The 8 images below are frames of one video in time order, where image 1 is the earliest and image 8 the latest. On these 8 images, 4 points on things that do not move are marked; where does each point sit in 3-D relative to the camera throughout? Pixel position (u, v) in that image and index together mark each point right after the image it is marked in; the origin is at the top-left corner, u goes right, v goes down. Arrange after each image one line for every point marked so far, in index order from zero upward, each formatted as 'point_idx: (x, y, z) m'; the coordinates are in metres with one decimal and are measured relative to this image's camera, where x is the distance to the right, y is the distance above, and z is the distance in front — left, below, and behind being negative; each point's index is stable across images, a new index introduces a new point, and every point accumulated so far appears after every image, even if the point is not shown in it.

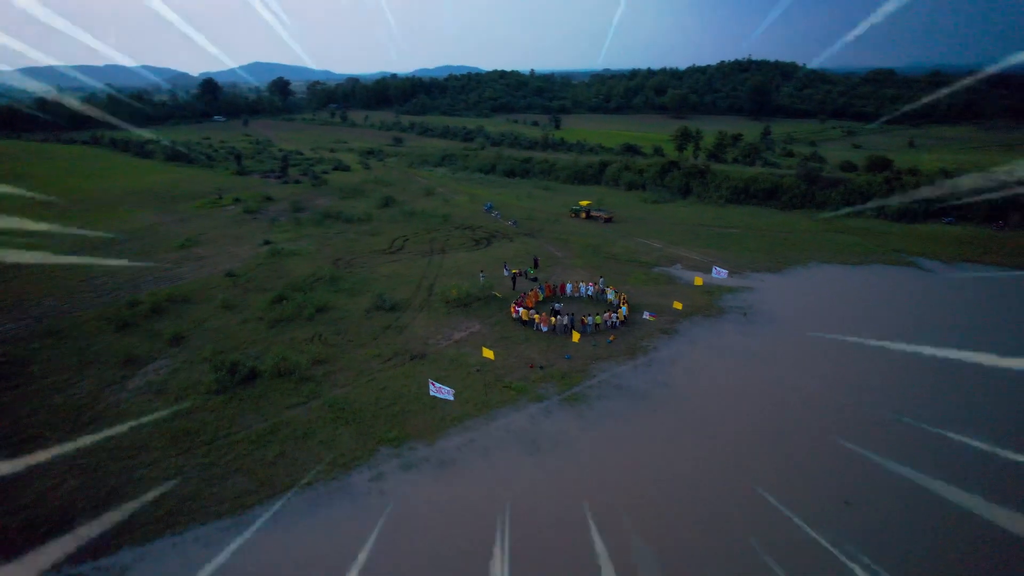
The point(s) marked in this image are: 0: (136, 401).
0: (-10.9, -3.2, +19.2) m
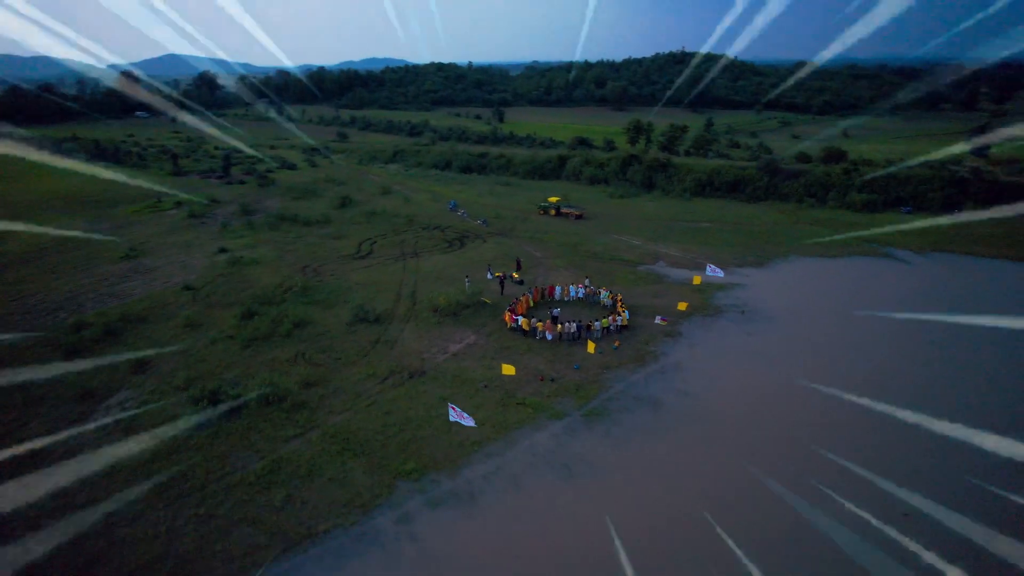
0: (-10.3, -3.9, +16.8) m
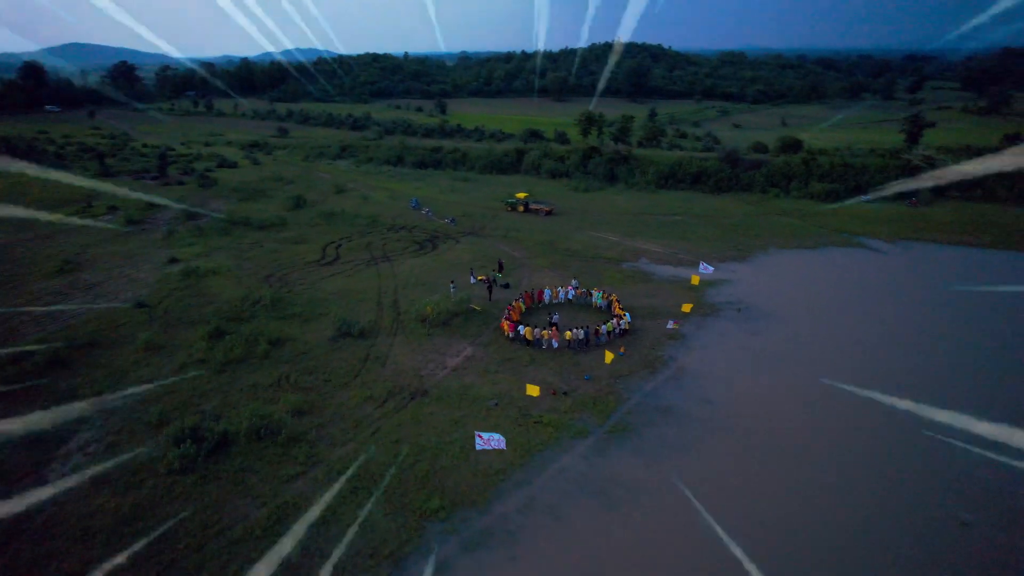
0: (-9.5, -4.5, +14.4) m
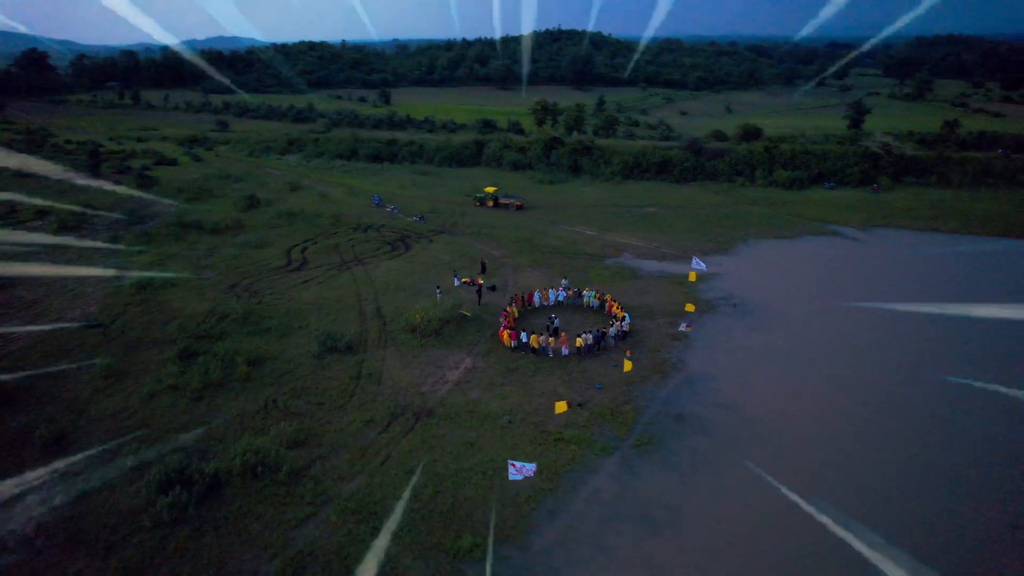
0: (-8.7, -5.1, +12.3) m
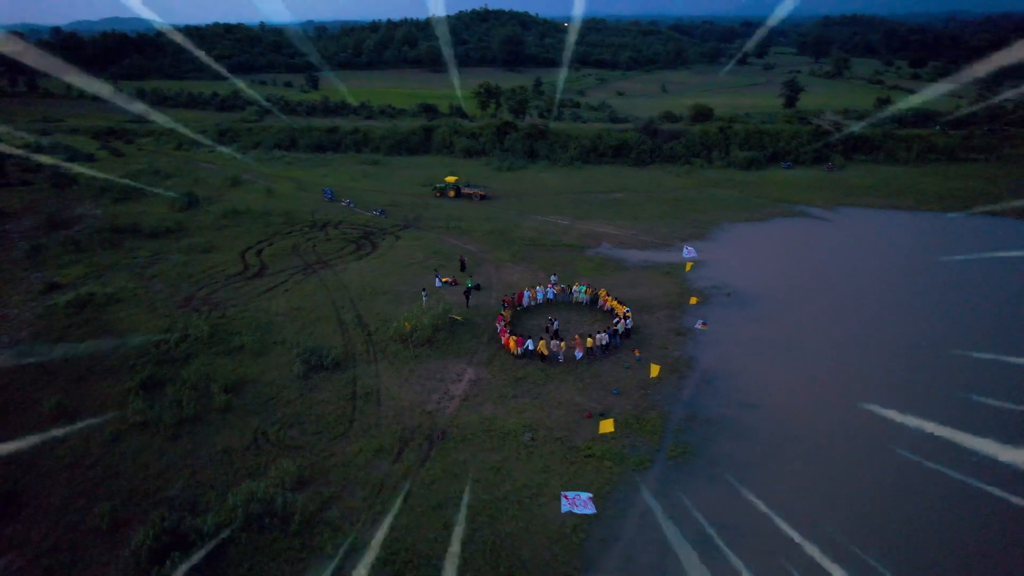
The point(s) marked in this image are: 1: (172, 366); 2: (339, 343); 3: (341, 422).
0: (-7.5, -5.7, +10.1) m
1: (-9.3, -2.1, +18.2) m
2: (-5.1, -1.7, +19.8) m
3: (-4.1, -3.3, +16.2) m
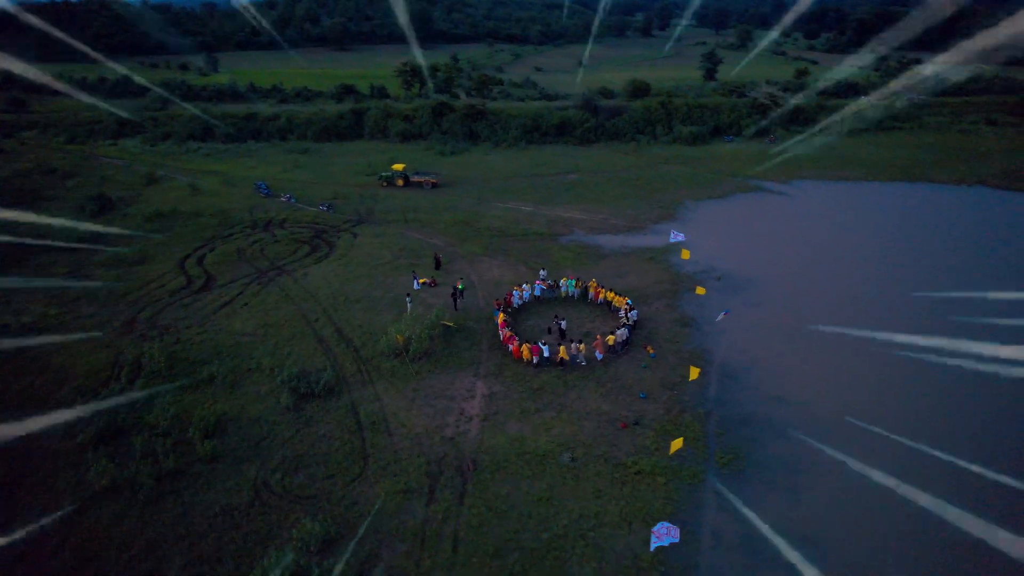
0: (-5.7, -6.5, +7.7) m
1: (-8.8, -2.8, +15.4) m
2: (-4.9, -2.0, +17.5) m
3: (-3.4, -3.6, +14.1) m
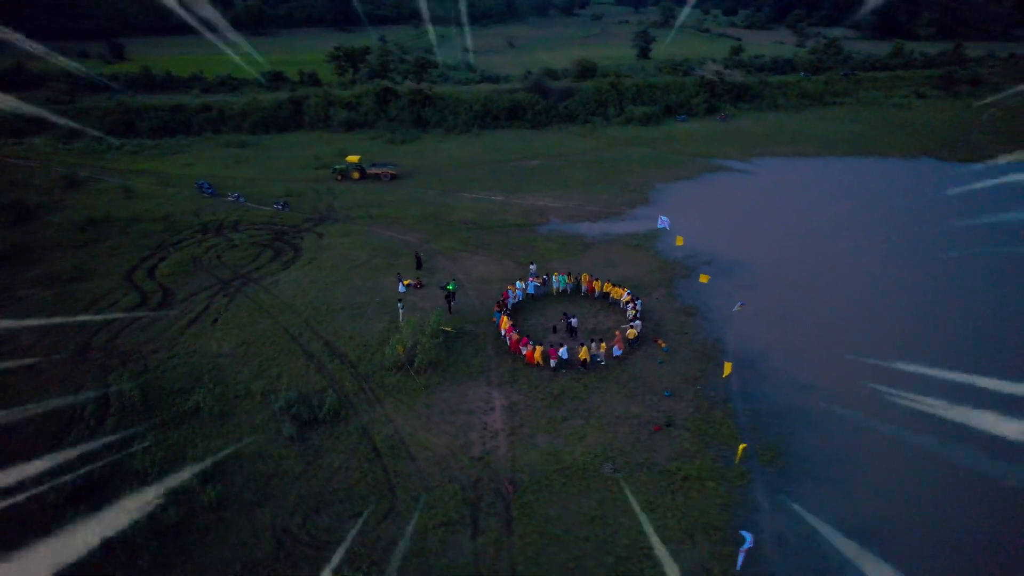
0: (-4.0, -7.0, +6.2) m
1: (-8.1, -3.3, +13.4) m
2: (-4.5, -2.3, +15.9) m
3: (-2.5, -3.9, +12.7) m
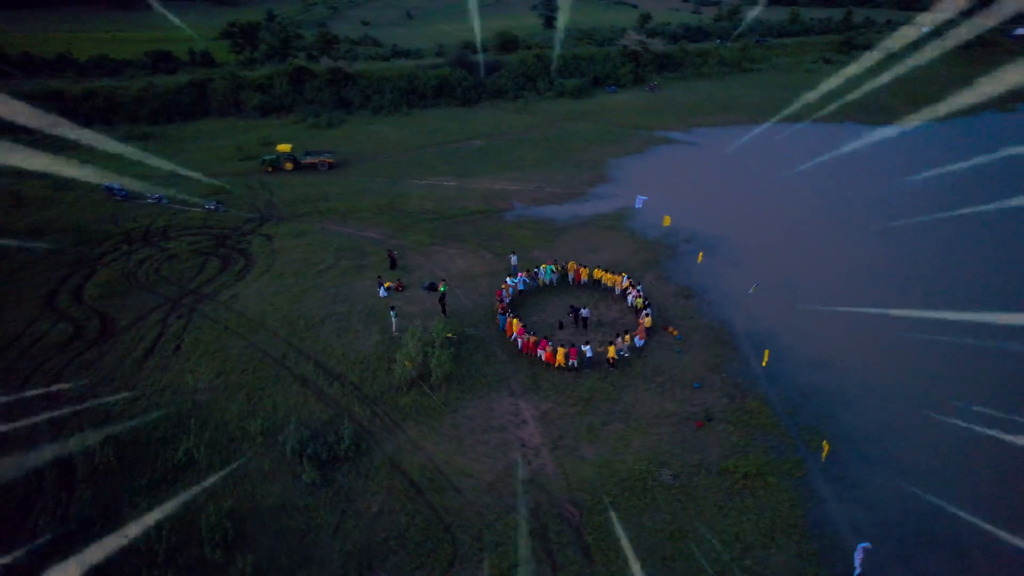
0: (-1.6, -7.7, +4.8) m
1: (-7.0, -4.0, +11.1) m
2: (-3.9, -2.6, +14.0) m
3: (-1.3, -4.2, +11.3) m
